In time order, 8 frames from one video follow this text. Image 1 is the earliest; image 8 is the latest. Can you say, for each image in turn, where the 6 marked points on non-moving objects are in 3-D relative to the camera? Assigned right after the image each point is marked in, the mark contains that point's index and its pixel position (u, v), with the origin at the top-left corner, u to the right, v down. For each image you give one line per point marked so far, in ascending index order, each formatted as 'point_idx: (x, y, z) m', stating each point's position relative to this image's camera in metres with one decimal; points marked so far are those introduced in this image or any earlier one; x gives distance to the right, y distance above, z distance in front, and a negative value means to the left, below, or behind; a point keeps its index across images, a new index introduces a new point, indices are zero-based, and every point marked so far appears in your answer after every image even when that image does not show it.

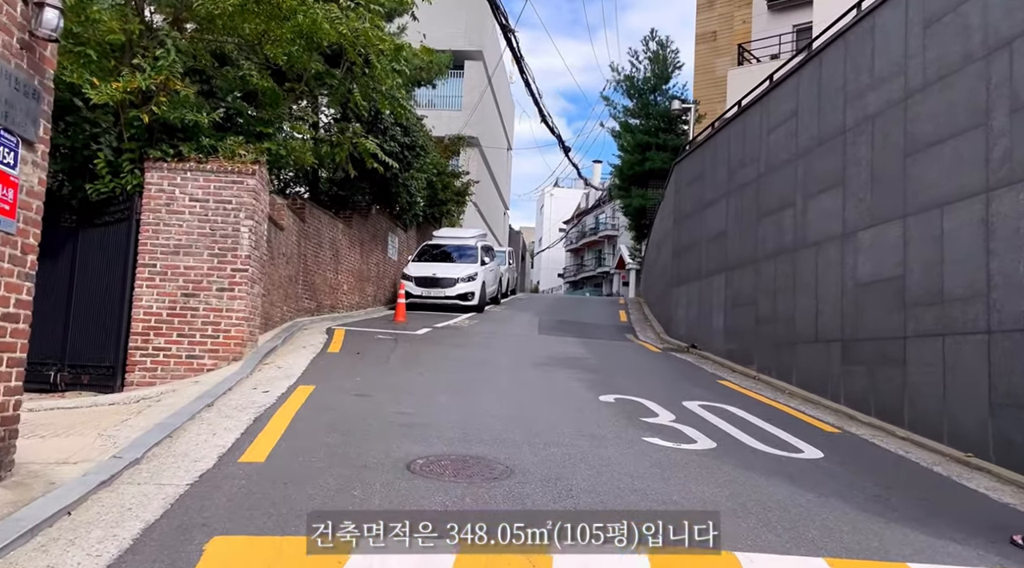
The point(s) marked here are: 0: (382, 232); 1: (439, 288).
0: (-3.4, +1.3, +19.0) m
1: (-1.8, -0.1, +18.1) m
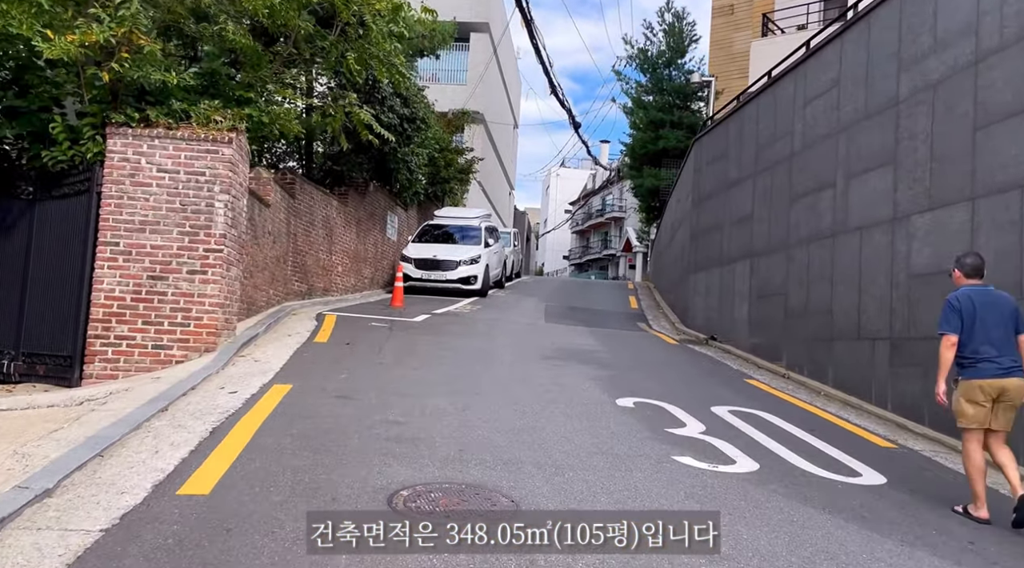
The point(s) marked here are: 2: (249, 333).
0: (-3.2, +1.8, +17.9) m
1: (-1.7, +0.3, +17.1) m
2: (-3.3, -0.6, +9.3) m
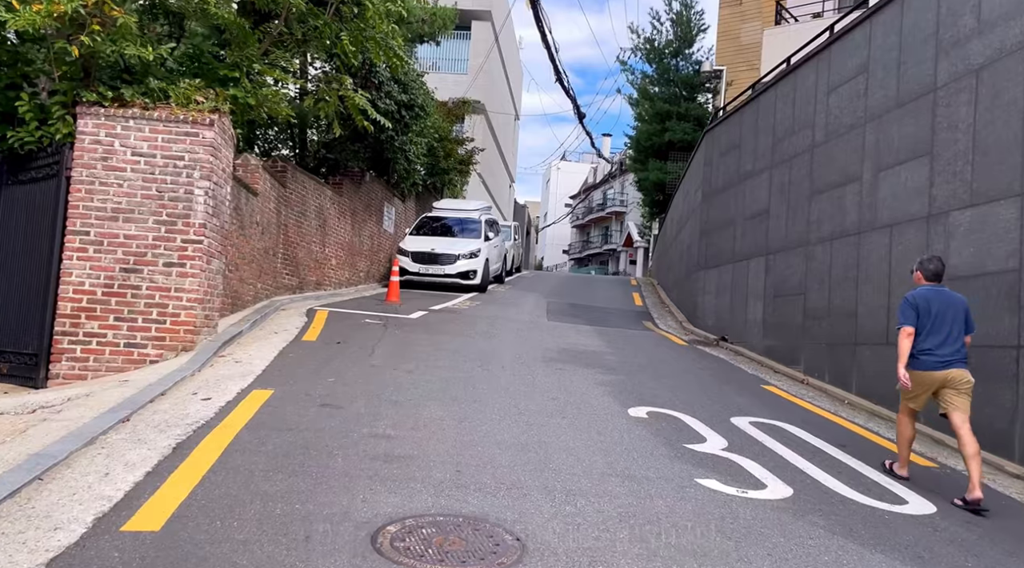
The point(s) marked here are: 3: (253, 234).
0: (-3.2, +1.9, +17.3) m
1: (-1.7, +0.4, +16.5) m
2: (-3.3, -0.6, +8.7) m
3: (-3.8, +0.7, +10.6) m
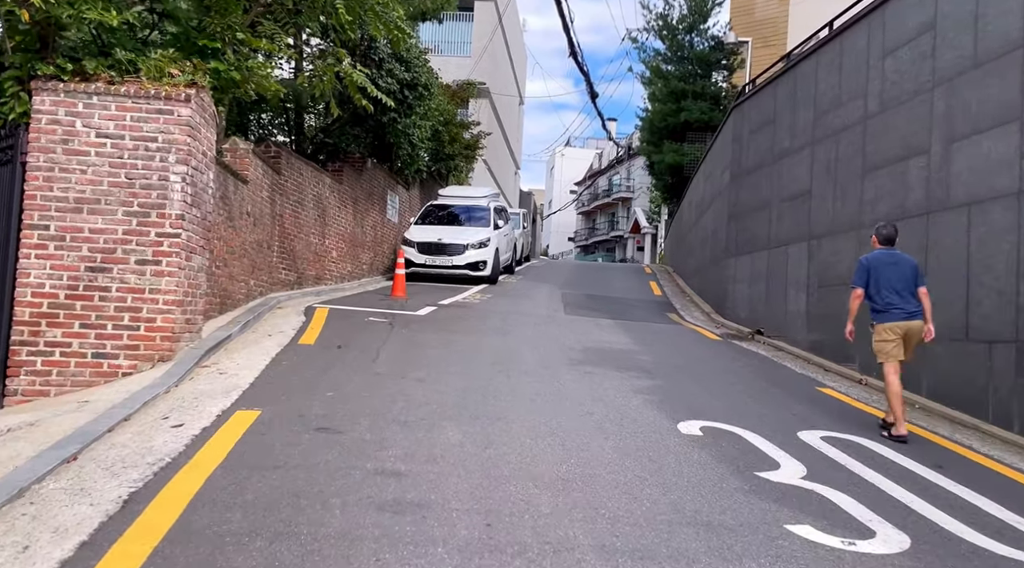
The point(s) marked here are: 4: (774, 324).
0: (-2.9, +2.1, +16.3) m
1: (-1.4, +0.6, +15.5) m
2: (-3.1, -0.5, +7.7) m
3: (-3.5, +0.8, +9.6) m
4: (+3.8, -0.6, +10.5) m
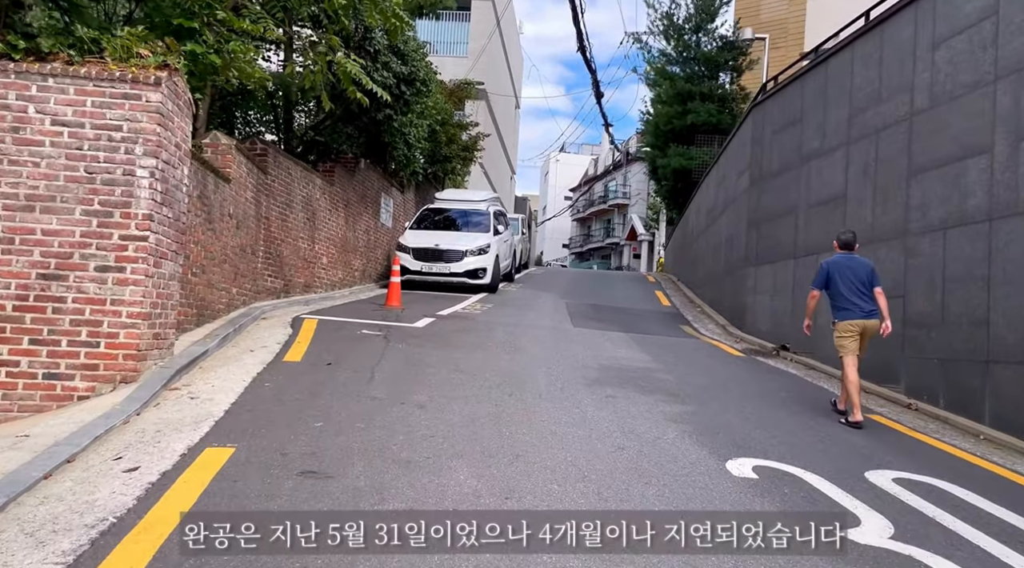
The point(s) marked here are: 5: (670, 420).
0: (-2.9, +1.9, +15.4) m
1: (-1.4, +0.4, +14.7) m
2: (-3.0, -0.6, +6.8) m
3: (-3.4, +0.7, +8.8) m
4: (+3.8, -0.7, +9.7) m
5: (+1.2, -1.1, +5.8) m
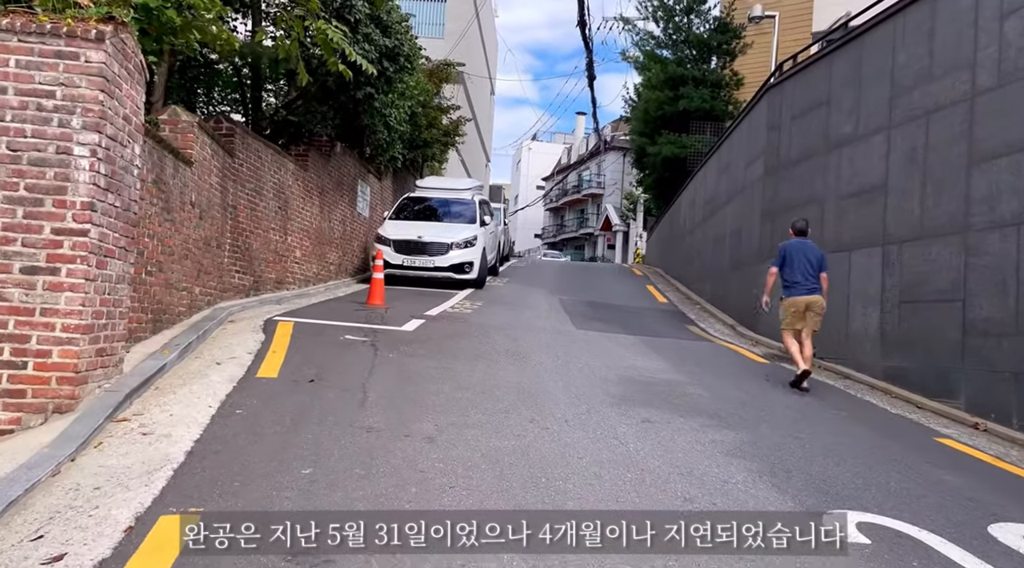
0: (-3.2, +2.0, +14.2) m
1: (-1.6, +0.5, +13.6) m
2: (-2.8, -0.6, +5.7) m
3: (-3.4, +0.7, +7.6) m
4: (+3.9, -0.7, +8.9) m
5: (+1.4, -1.1, +4.9) m
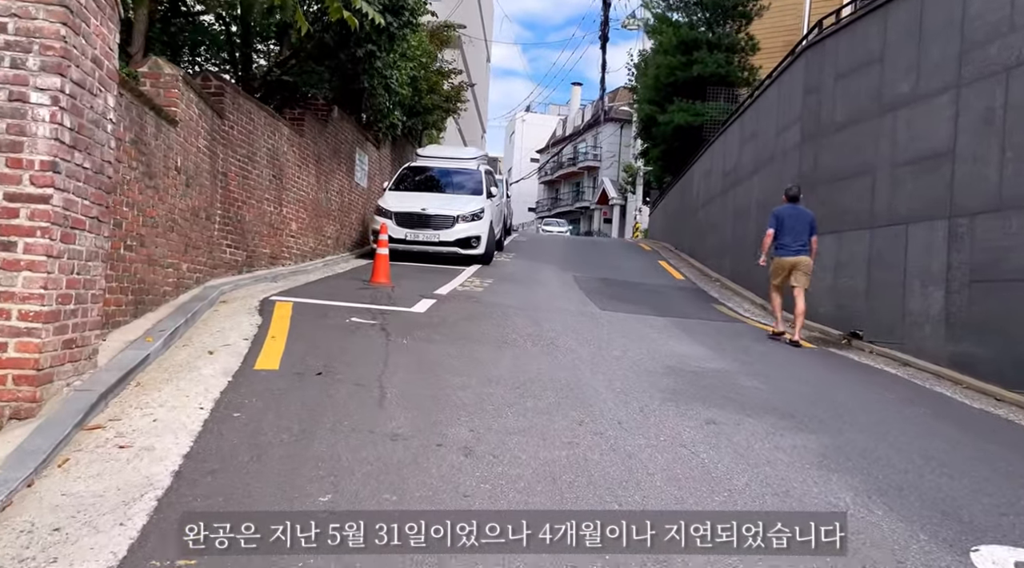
0: (-3.0, +2.5, +13.3) m
1: (-1.4, +1.0, +12.7) m
2: (-2.5, -0.5, +4.9) m
3: (-3.1, +0.9, +6.7) m
4: (+4.1, -0.5, +8.1) m
5: (+1.7, -1.0, +4.1) m
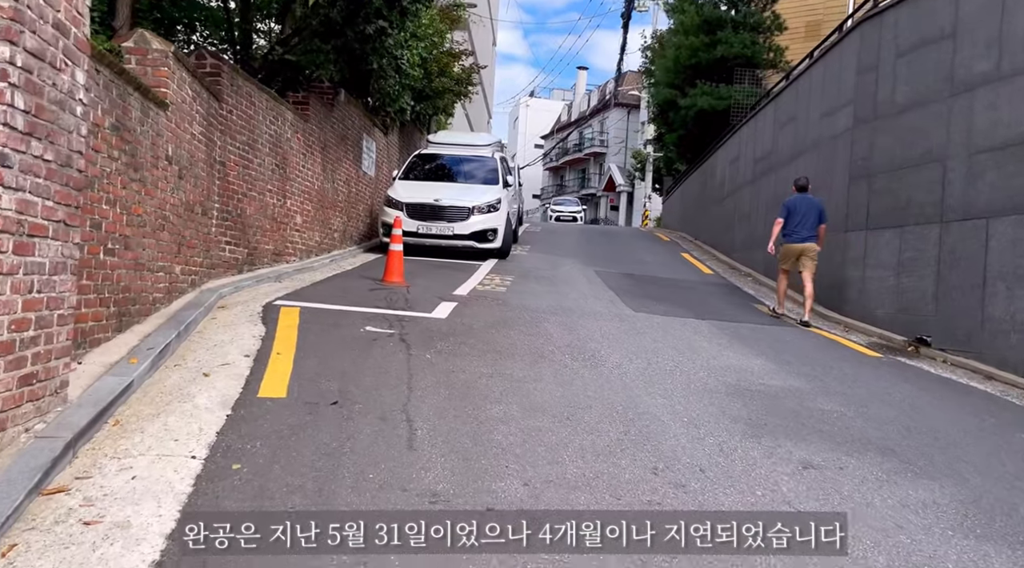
0: (-2.7, +2.6, +12.4) m
1: (-1.1, +1.0, +11.9) m
2: (-2.2, -0.6, +4.0) m
3: (-2.8, +0.8, +5.8) m
4: (+4.4, -0.5, +7.3) m
5: (+2.0, -1.1, +3.3) m
